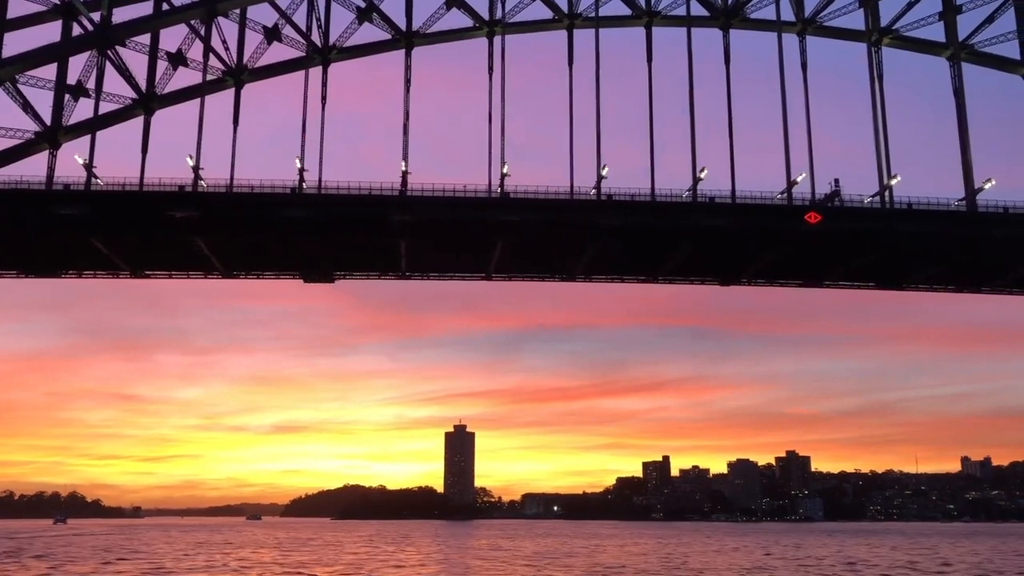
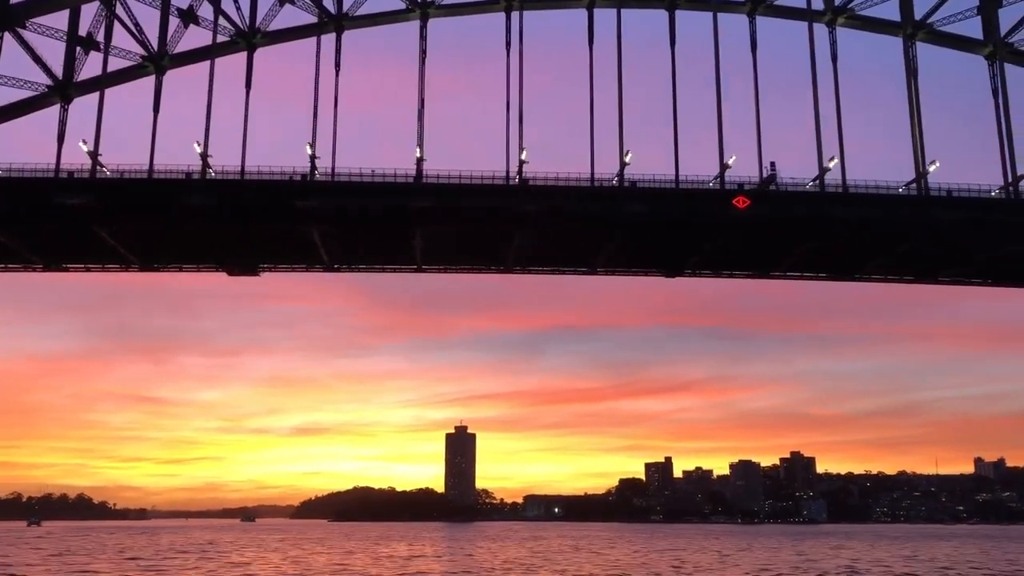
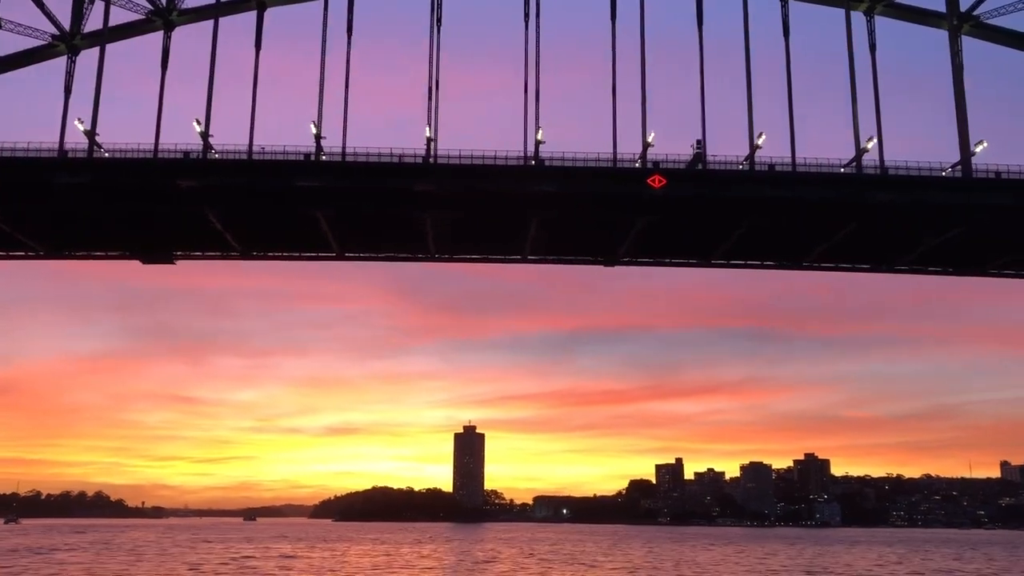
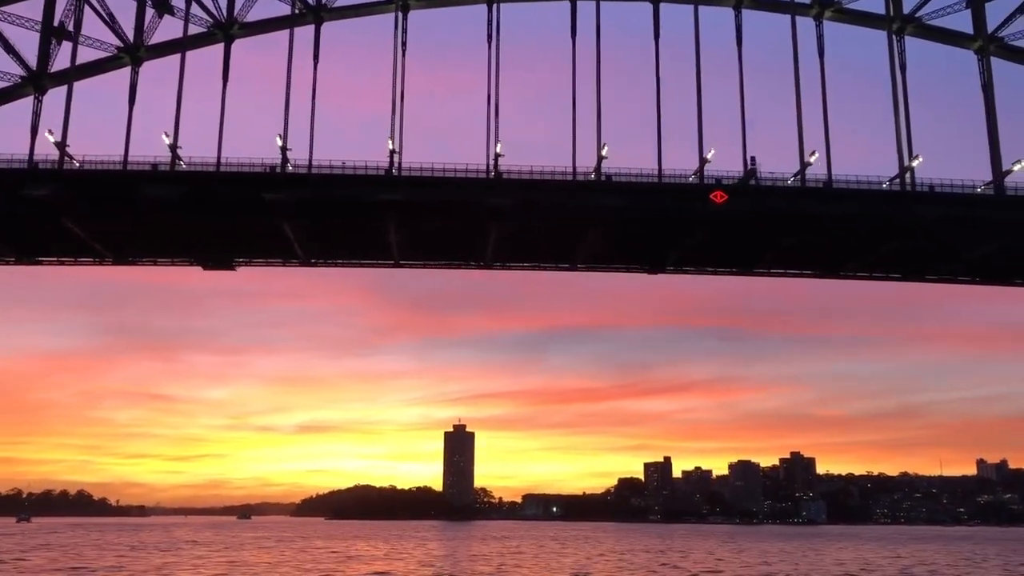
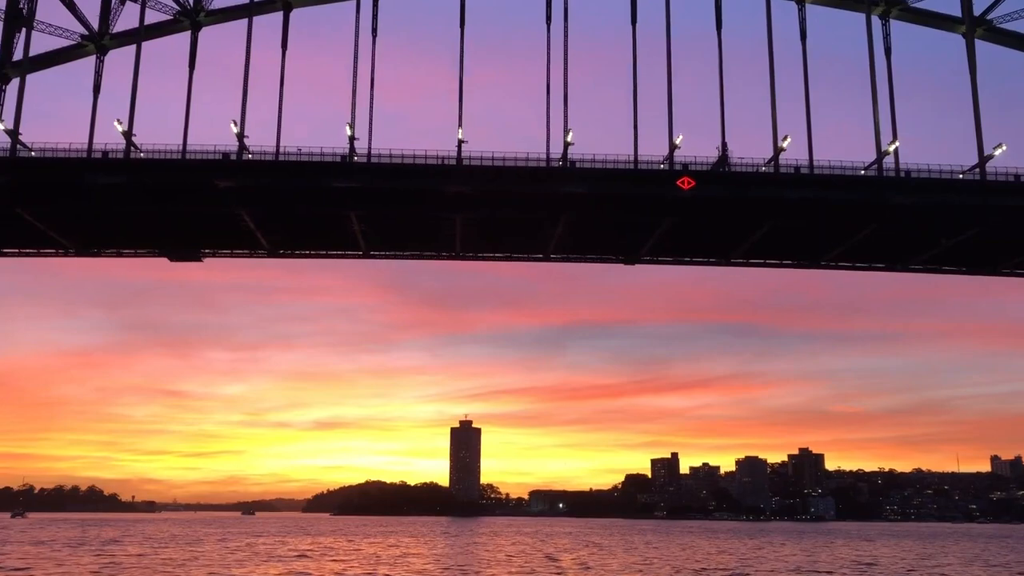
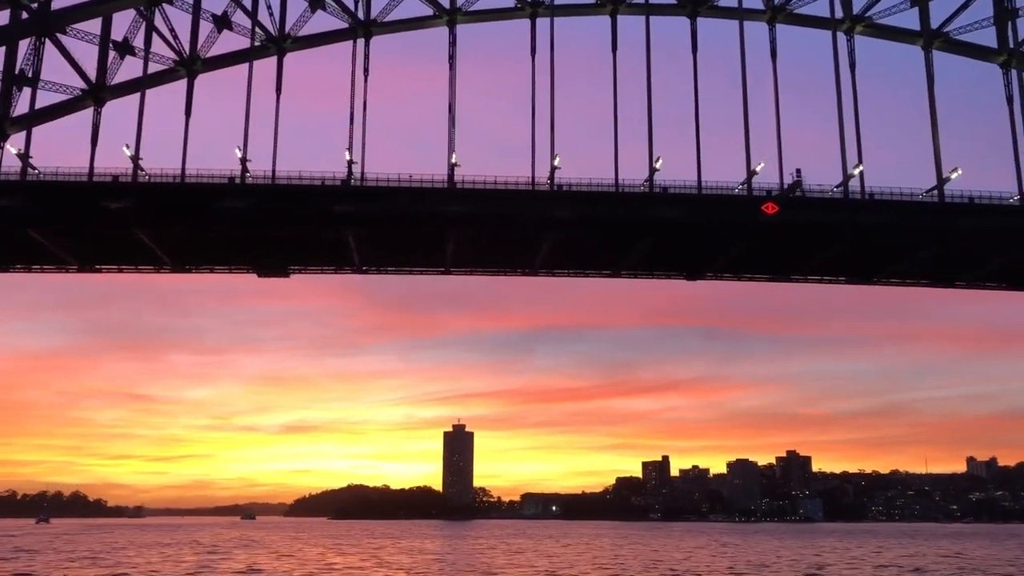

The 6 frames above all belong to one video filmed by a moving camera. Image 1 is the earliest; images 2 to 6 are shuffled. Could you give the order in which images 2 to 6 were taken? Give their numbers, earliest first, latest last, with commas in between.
6, 2, 4, 5, 3
